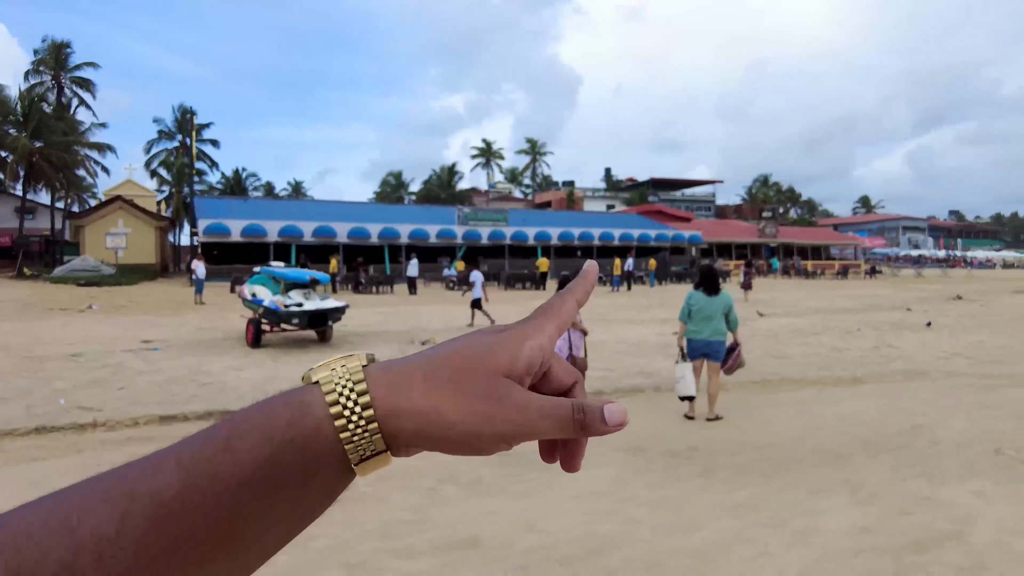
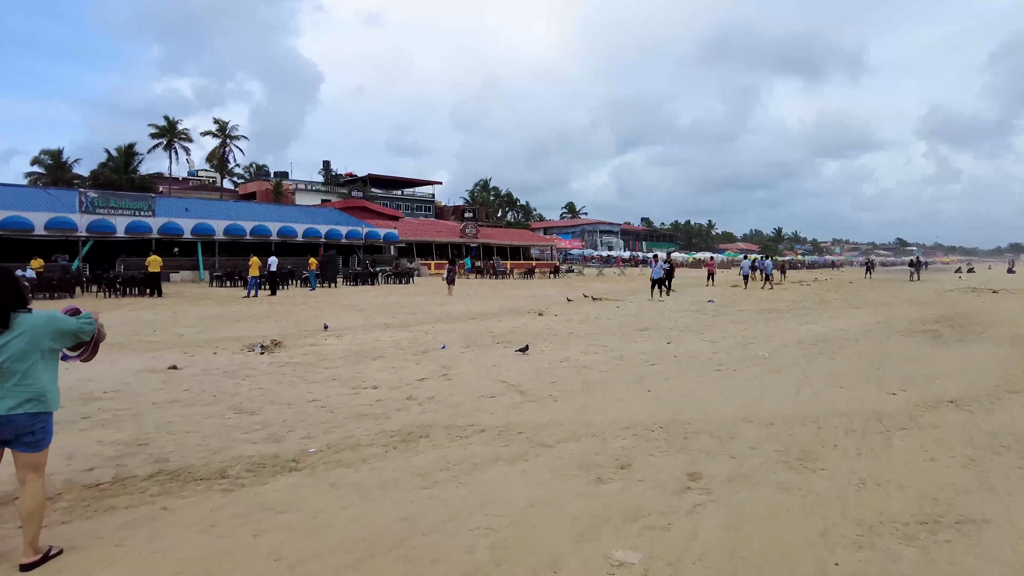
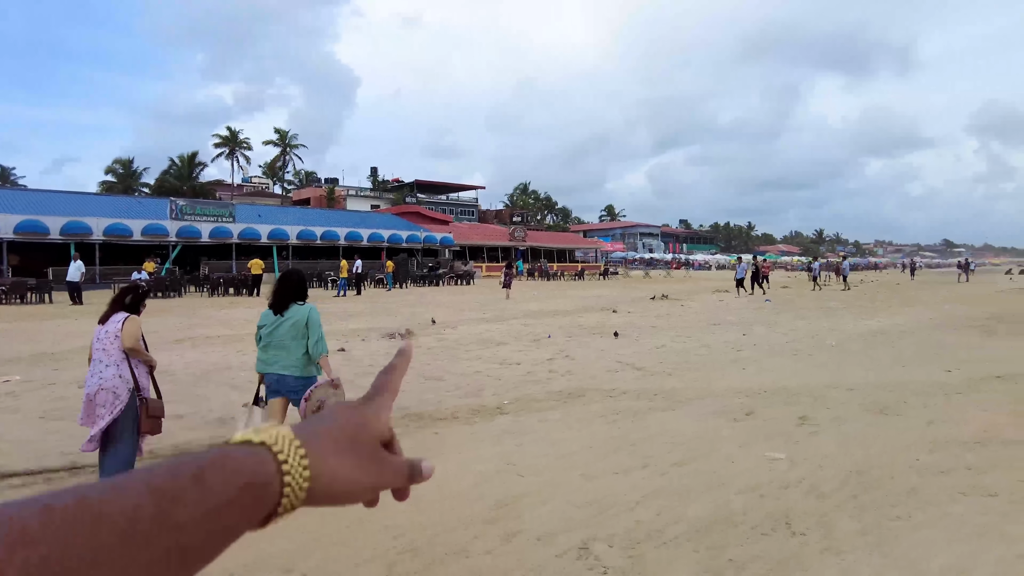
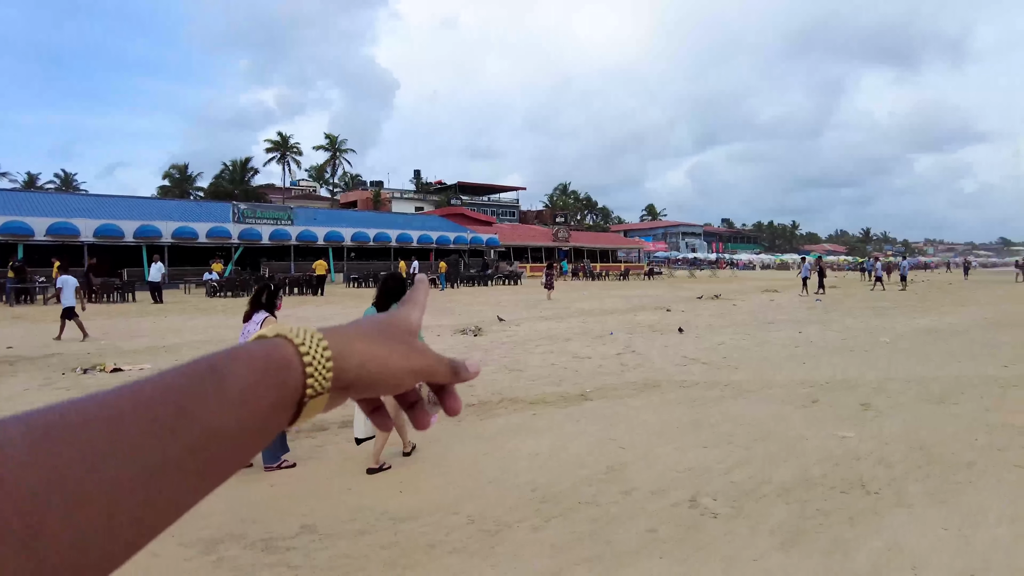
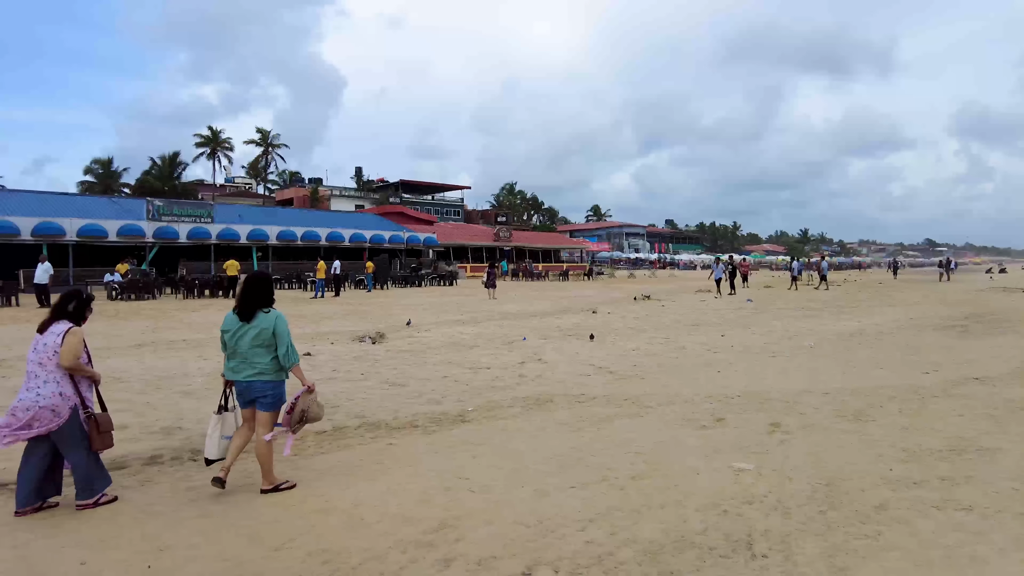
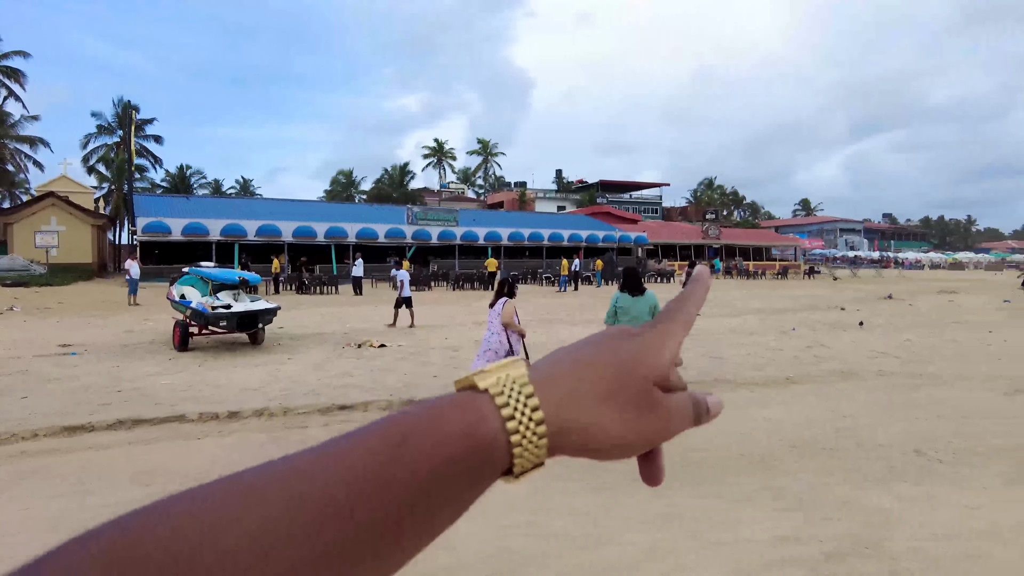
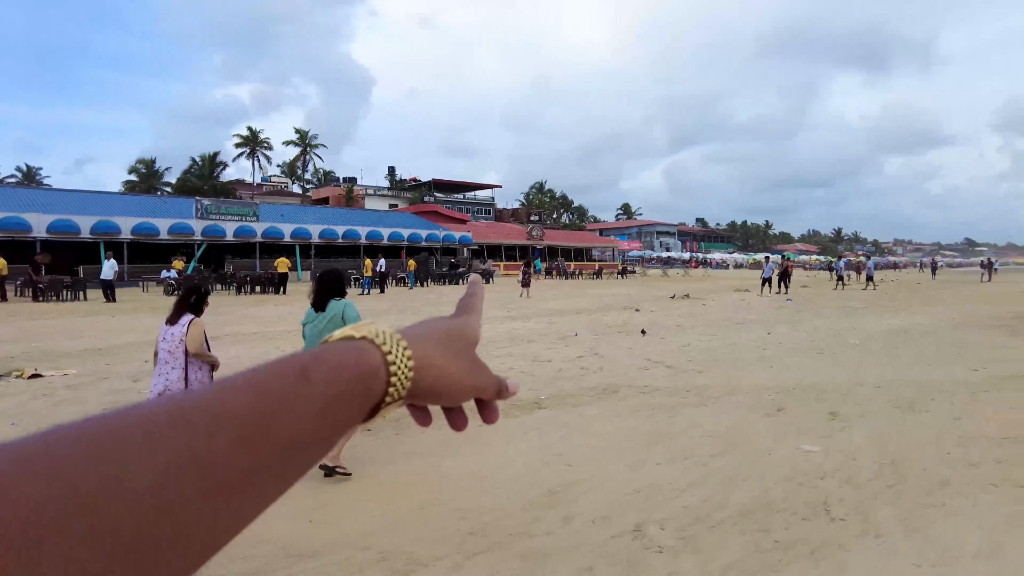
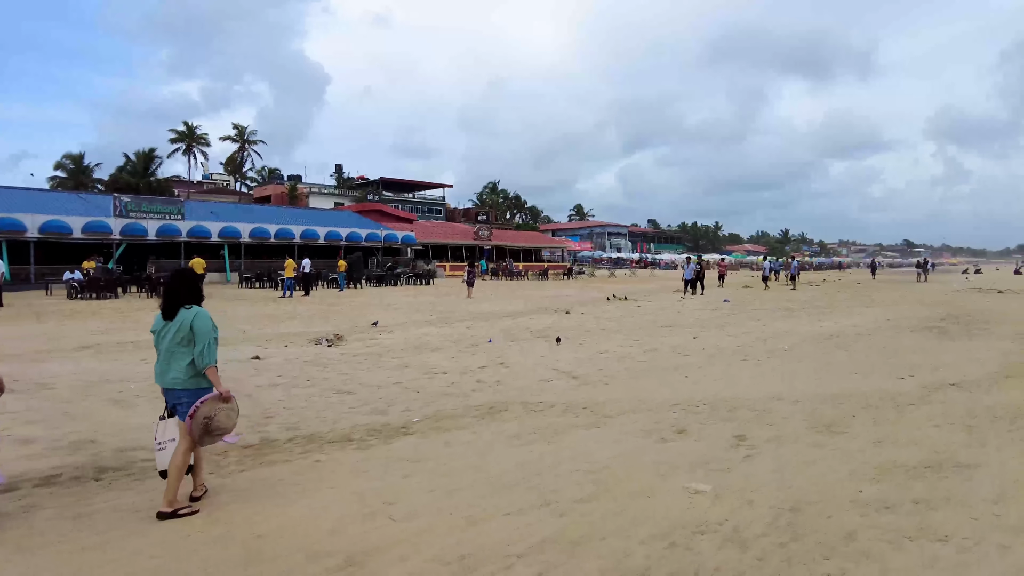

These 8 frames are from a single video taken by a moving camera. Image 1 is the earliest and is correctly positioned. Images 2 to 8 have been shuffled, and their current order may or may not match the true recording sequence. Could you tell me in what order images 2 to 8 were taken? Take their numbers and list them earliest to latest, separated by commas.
6, 4, 7, 3, 5, 8, 2
